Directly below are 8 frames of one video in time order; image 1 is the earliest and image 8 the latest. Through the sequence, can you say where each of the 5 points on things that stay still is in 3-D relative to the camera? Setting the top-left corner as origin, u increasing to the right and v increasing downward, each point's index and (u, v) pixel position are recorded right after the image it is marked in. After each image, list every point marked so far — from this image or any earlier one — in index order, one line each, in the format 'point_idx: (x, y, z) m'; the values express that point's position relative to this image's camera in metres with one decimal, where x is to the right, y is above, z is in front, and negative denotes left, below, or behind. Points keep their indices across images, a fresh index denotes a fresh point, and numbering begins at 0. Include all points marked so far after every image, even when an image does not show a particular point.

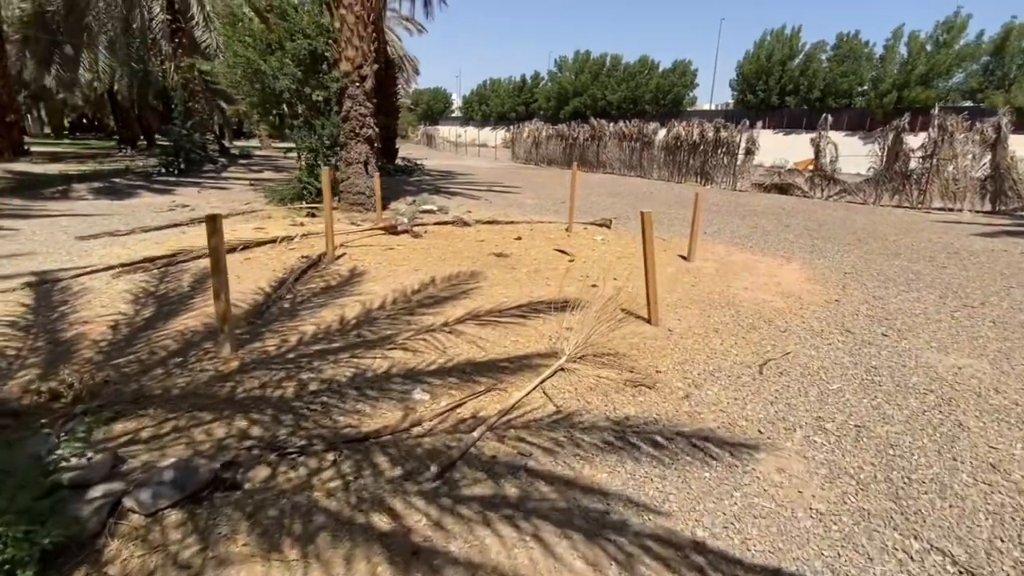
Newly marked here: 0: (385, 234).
0: (-2.4, +1.0, +9.3) m
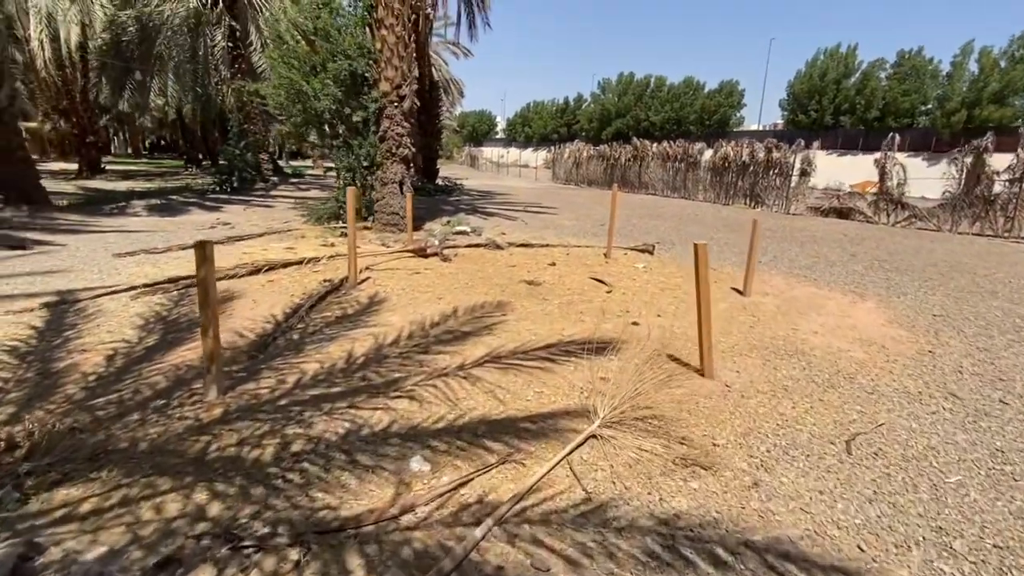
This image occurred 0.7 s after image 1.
0: (-1.8, +0.6, +8.9) m
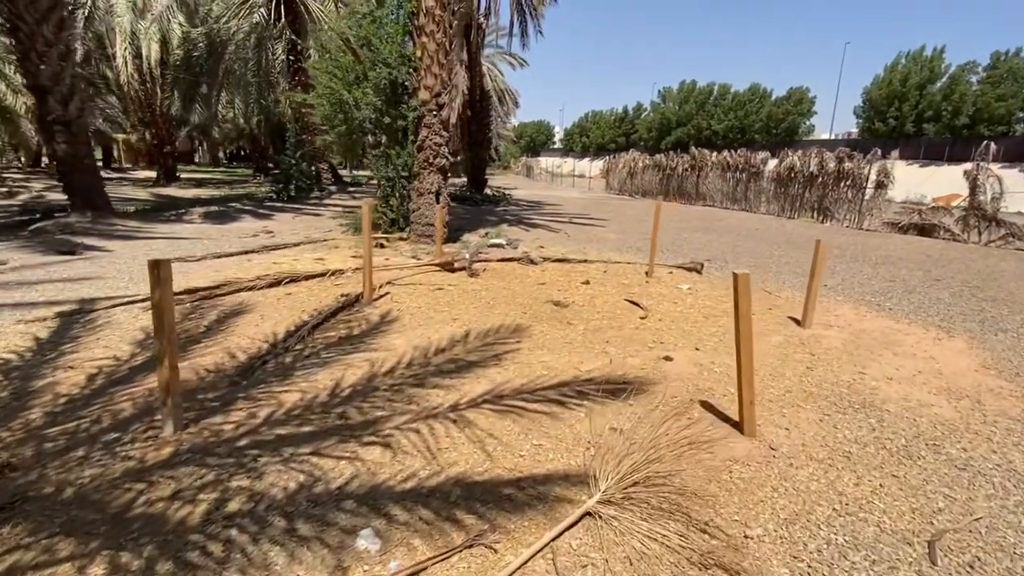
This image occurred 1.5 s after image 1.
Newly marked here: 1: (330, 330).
0: (-1.2, +0.3, +8.5) m
1: (-2.0, -0.5, +5.4) m
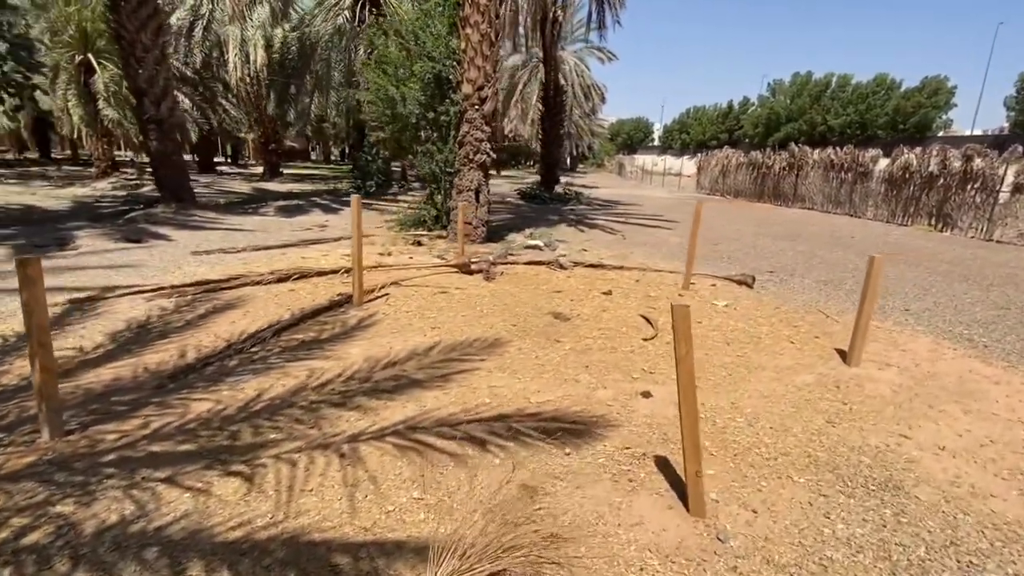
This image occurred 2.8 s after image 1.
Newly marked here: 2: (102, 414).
0: (-0.9, +0.3, +8.1) m
1: (-2.3, -0.5, +5.2) m
2: (-2.8, -0.9, +3.4) m
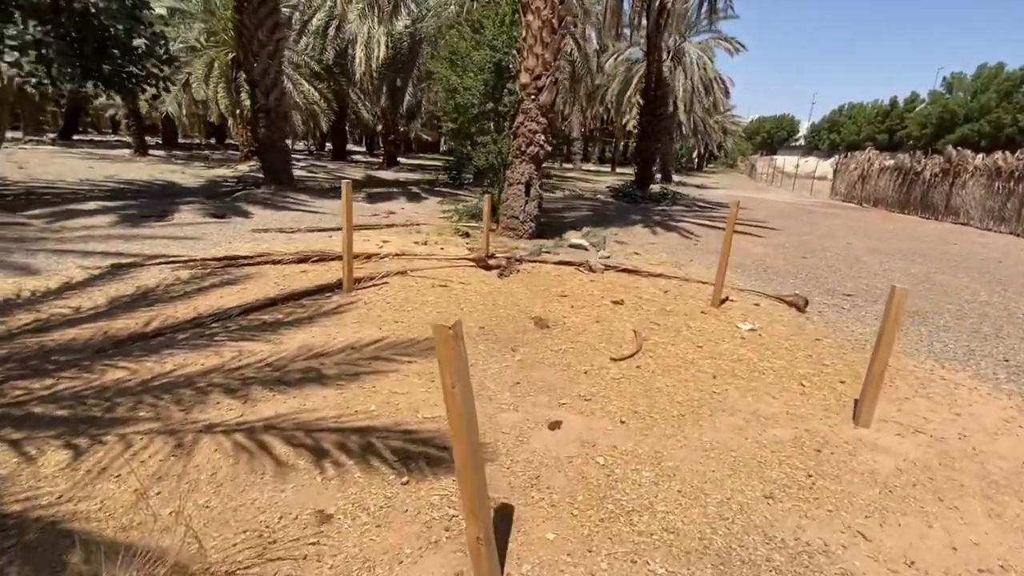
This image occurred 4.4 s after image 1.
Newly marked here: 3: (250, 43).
0: (-0.6, +0.3, +7.8) m
1: (-2.6, -0.3, +5.3) m
2: (-3.6, -0.6, +3.7) m
3: (-8.0, +7.6, +15.1) m
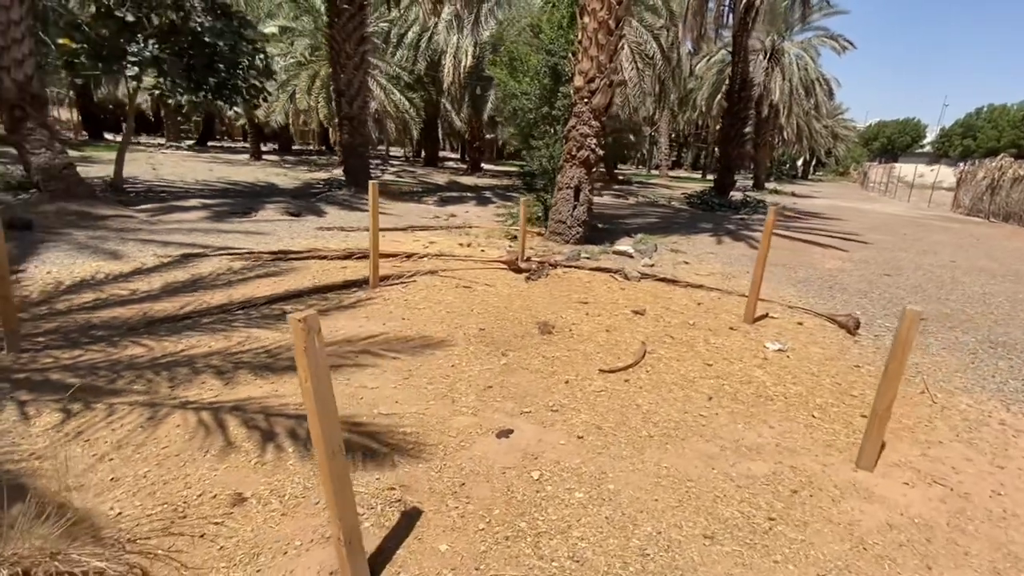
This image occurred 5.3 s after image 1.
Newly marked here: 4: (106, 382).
0: (-0.1, +0.3, +7.8) m
1: (-2.6, -0.2, +5.7) m
2: (-3.8, -0.5, +4.2) m
3: (-5.8, +7.7, +16.3) m
4: (-3.0, -0.7, +3.6) m
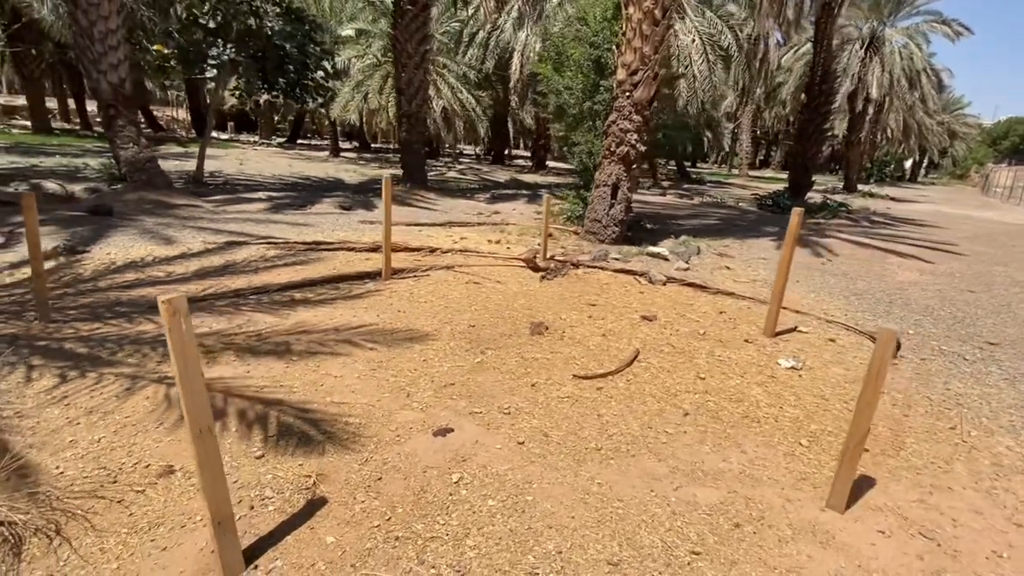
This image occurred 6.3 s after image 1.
0: (+0.2, +0.3, +7.6) m
1: (-2.5, 0.0, +5.9) m
2: (-4.0, -0.3, +4.7) m
3: (-3.8, +8.0, +16.8) m
4: (-3.3, -0.5, +4.0) m
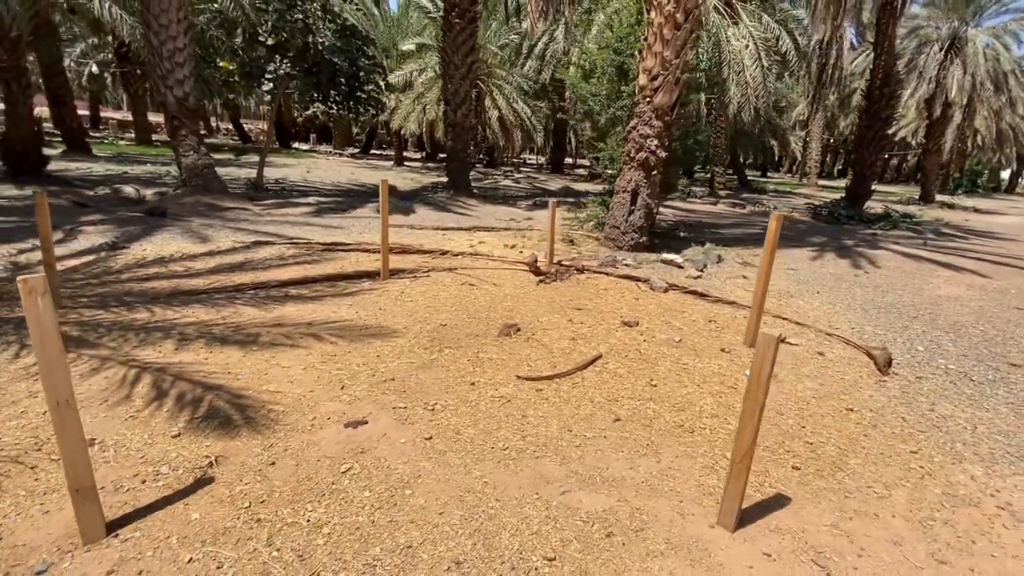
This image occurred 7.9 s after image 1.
0: (+0.3, +0.3, +7.6) m
1: (-2.7, 0.0, +6.2) m
2: (-4.3, -0.2, +5.2) m
3: (-2.4, +7.9, +17.3) m
4: (-3.7, -0.4, +4.4) m
